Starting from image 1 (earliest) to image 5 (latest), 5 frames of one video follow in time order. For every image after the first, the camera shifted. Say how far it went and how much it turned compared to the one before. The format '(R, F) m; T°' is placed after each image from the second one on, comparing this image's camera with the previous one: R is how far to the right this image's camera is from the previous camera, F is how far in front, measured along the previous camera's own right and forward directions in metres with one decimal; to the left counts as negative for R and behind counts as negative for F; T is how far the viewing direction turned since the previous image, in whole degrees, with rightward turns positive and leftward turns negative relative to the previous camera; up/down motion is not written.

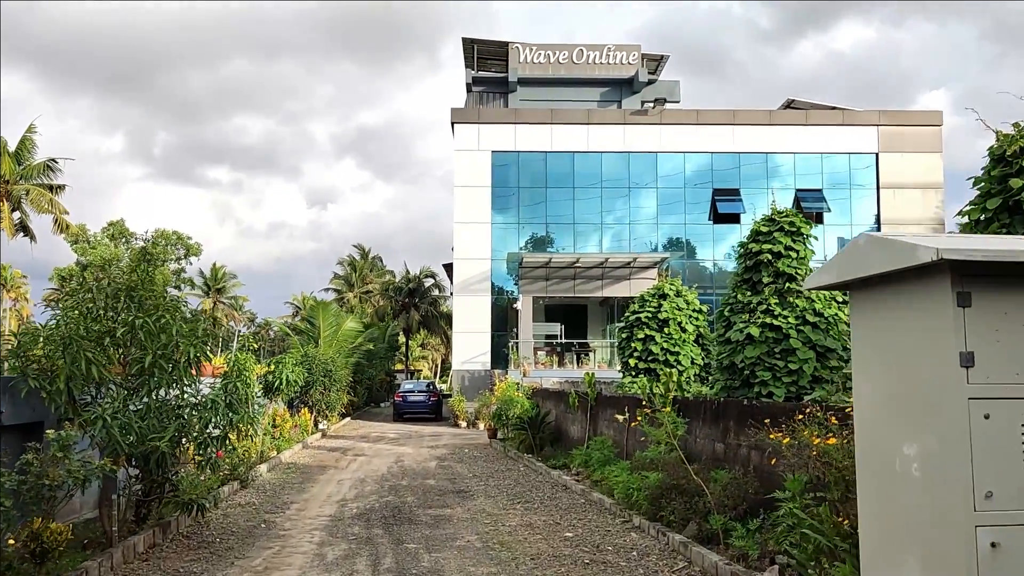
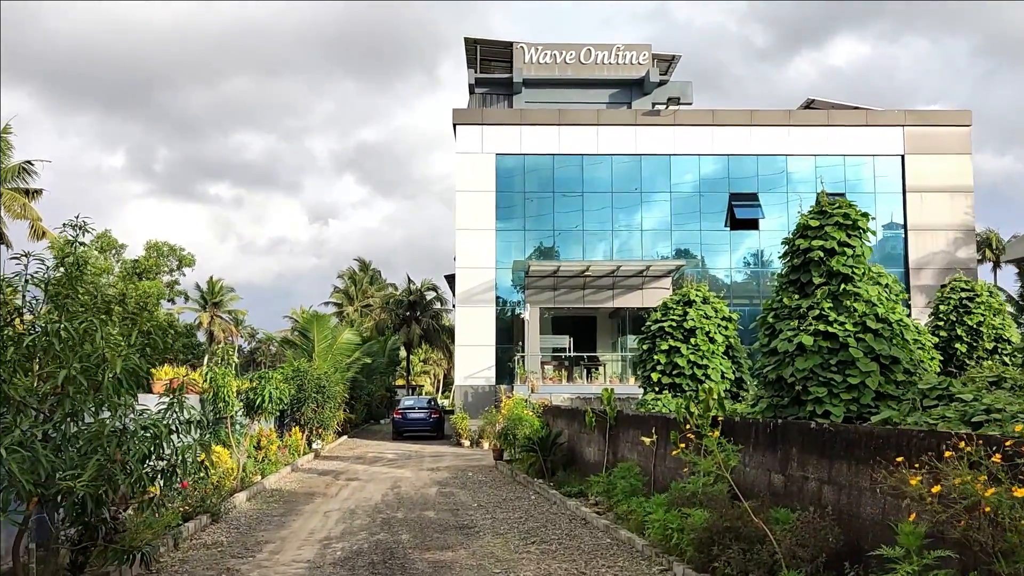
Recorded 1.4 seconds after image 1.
(-0.1, +1.3) m; 0°
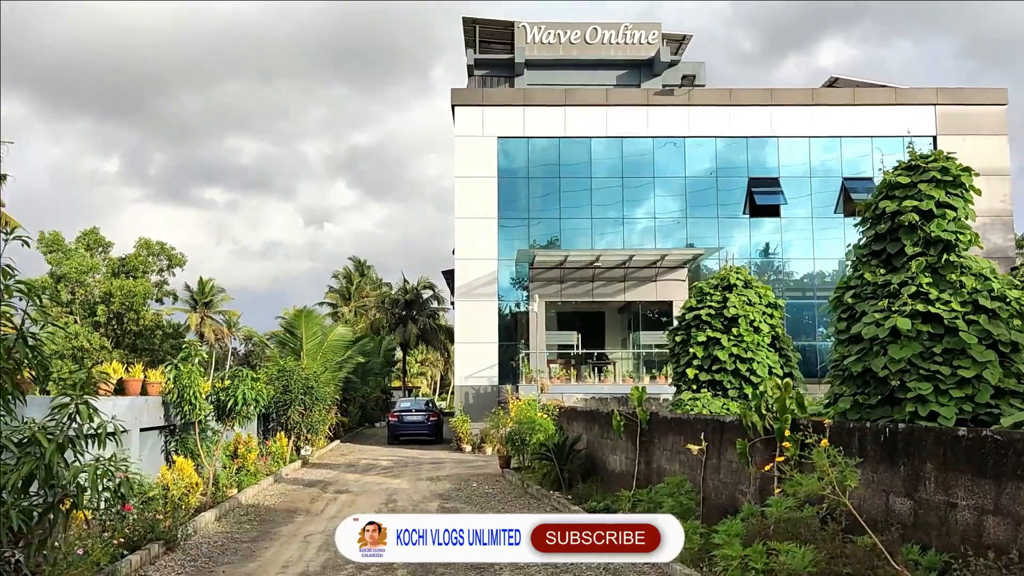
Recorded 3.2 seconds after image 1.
(-0.2, +1.6) m; 0°
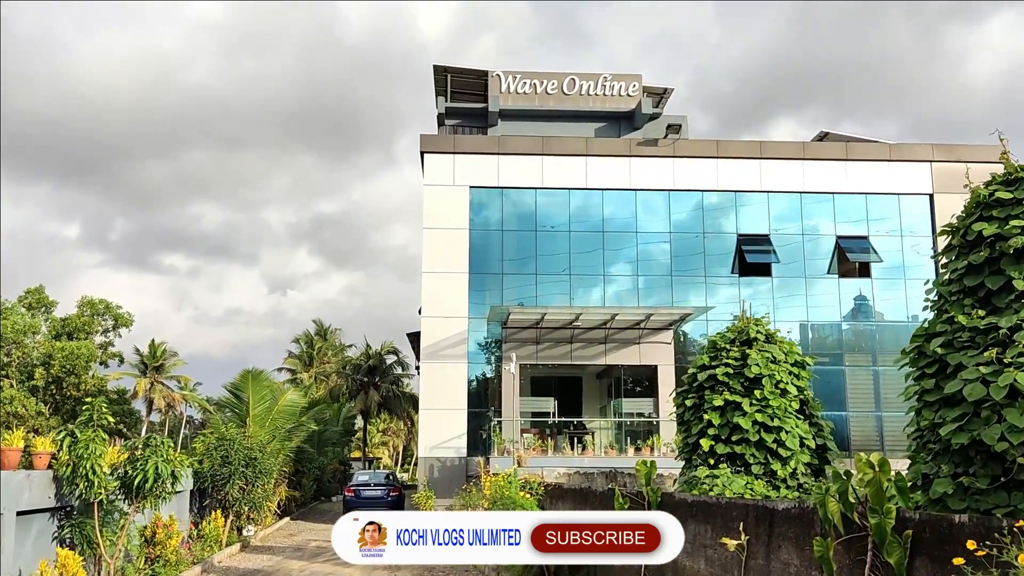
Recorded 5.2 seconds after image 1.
(-0.1, +1.7) m; +2°
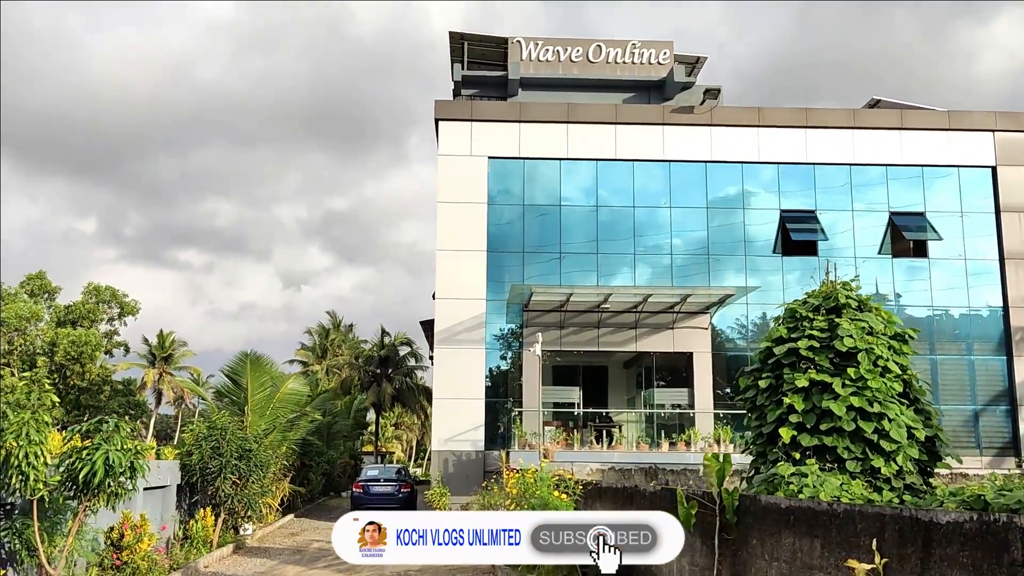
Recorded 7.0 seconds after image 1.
(-0.2, +1.6) m; -1°
